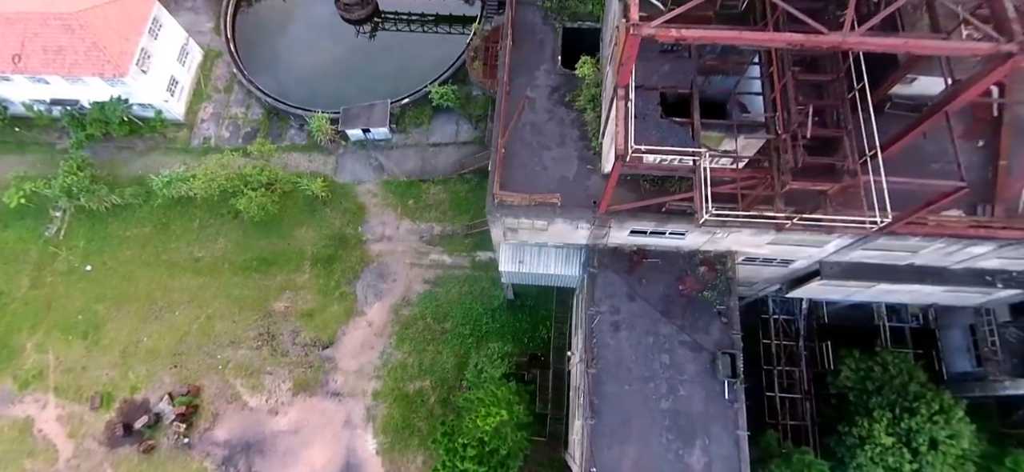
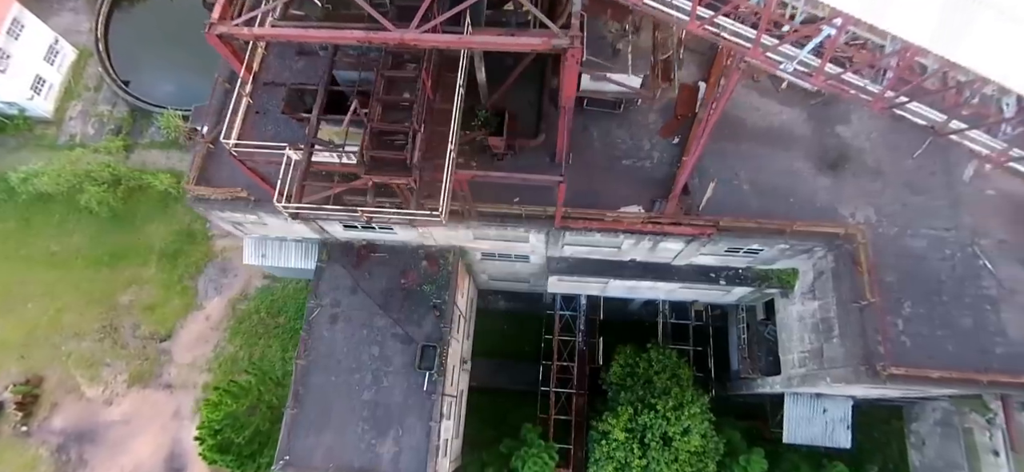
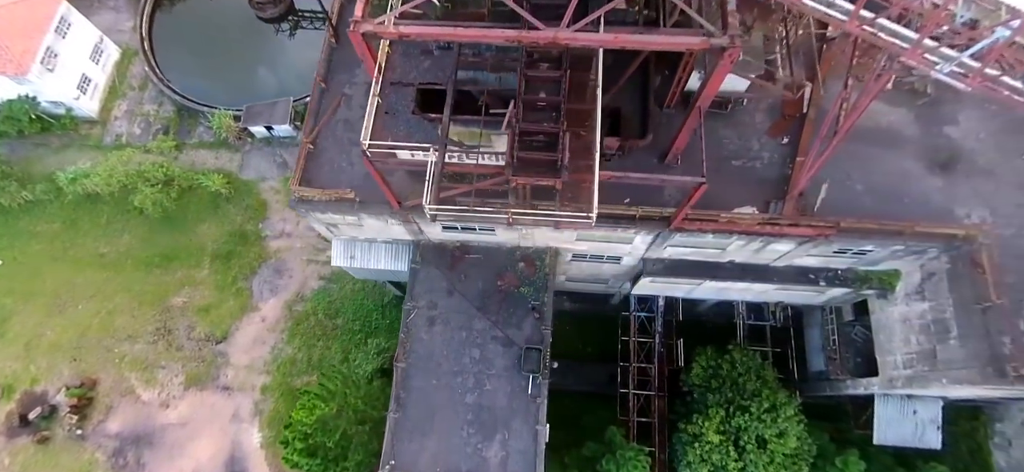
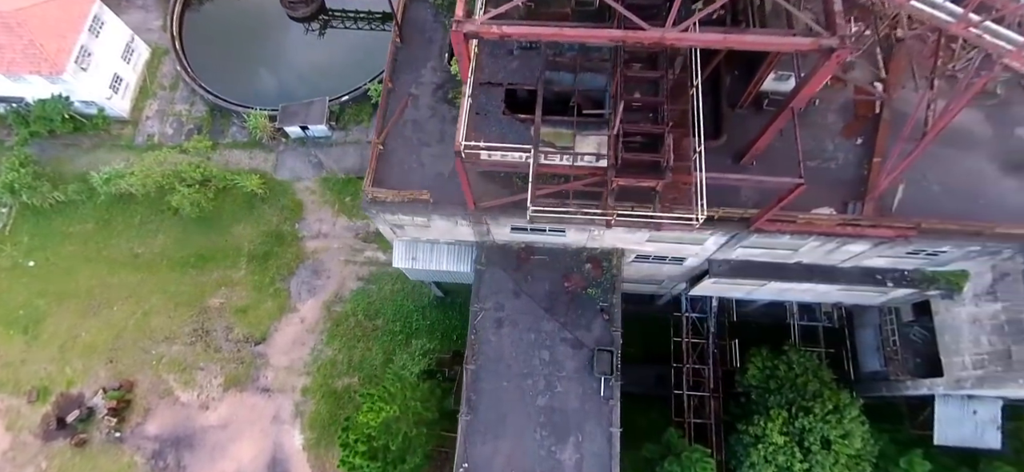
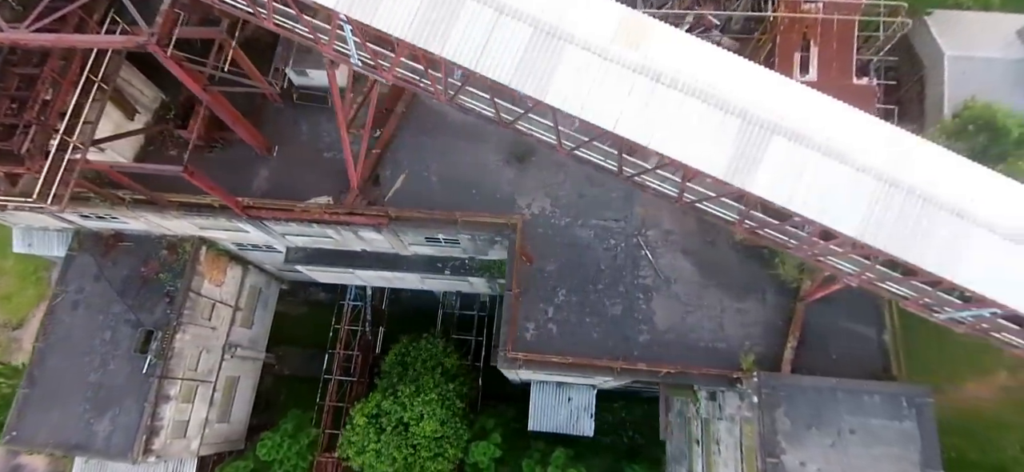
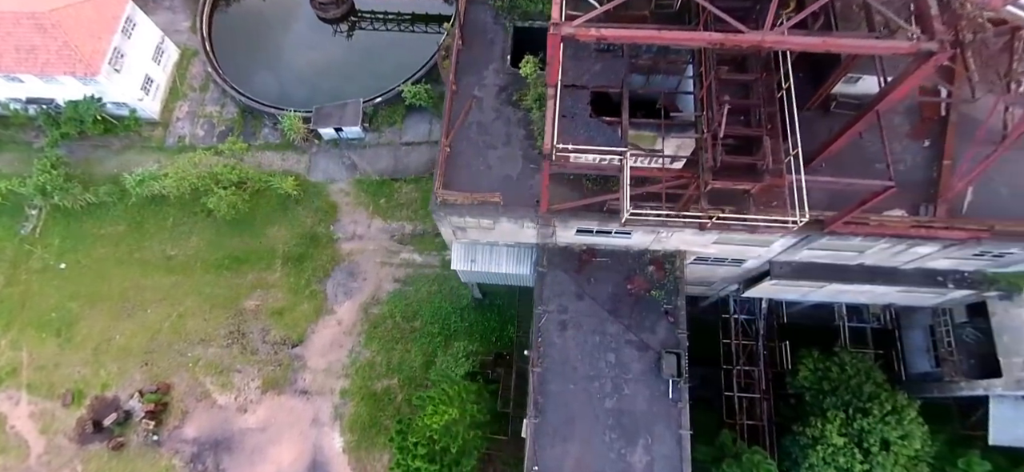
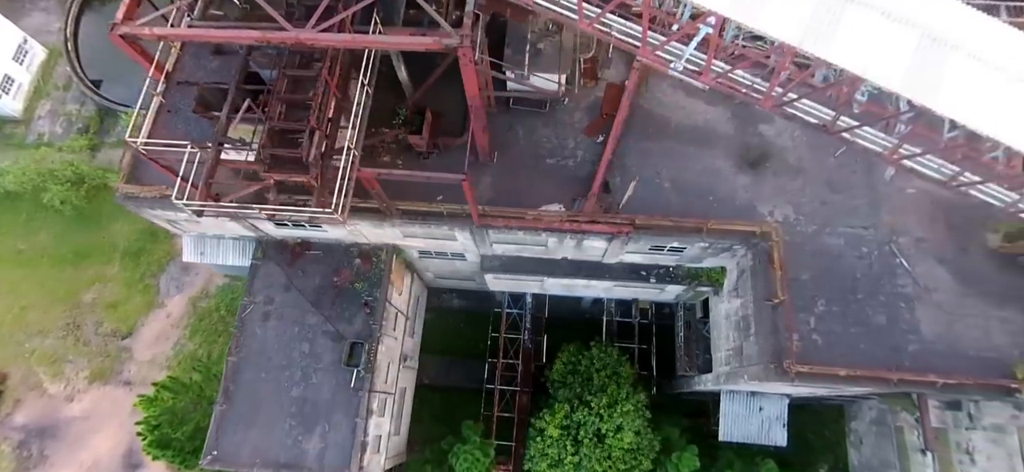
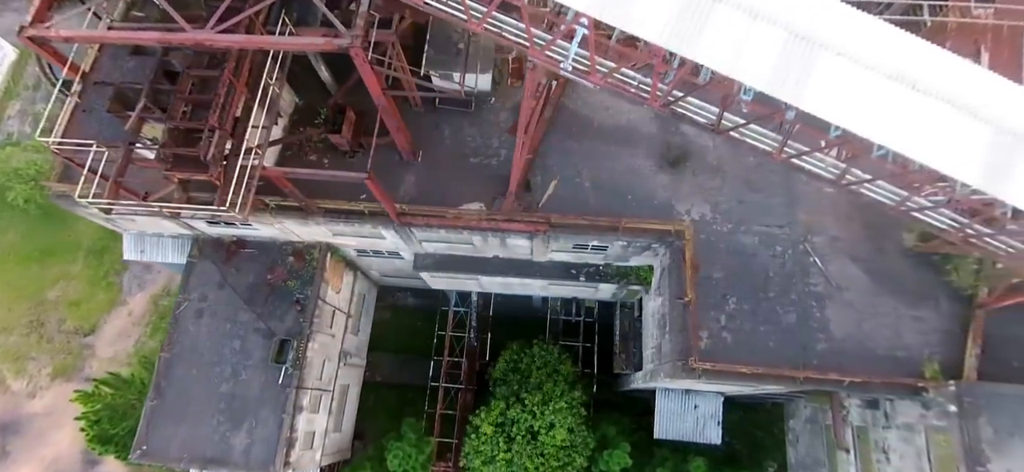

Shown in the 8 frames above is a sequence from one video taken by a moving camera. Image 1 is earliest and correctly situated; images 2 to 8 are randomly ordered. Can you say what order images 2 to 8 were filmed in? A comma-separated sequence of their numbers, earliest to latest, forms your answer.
6, 4, 3, 2, 7, 8, 5
